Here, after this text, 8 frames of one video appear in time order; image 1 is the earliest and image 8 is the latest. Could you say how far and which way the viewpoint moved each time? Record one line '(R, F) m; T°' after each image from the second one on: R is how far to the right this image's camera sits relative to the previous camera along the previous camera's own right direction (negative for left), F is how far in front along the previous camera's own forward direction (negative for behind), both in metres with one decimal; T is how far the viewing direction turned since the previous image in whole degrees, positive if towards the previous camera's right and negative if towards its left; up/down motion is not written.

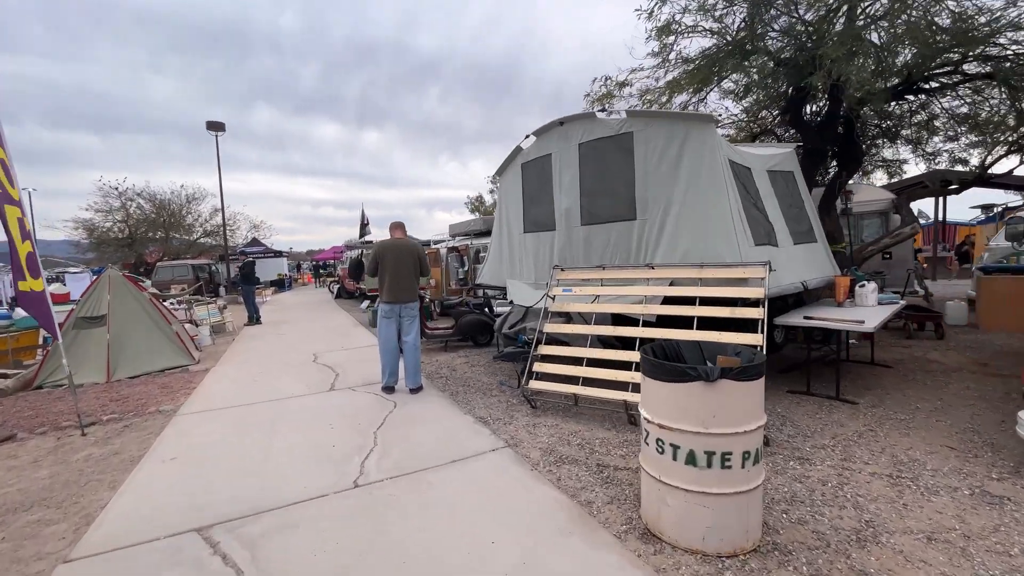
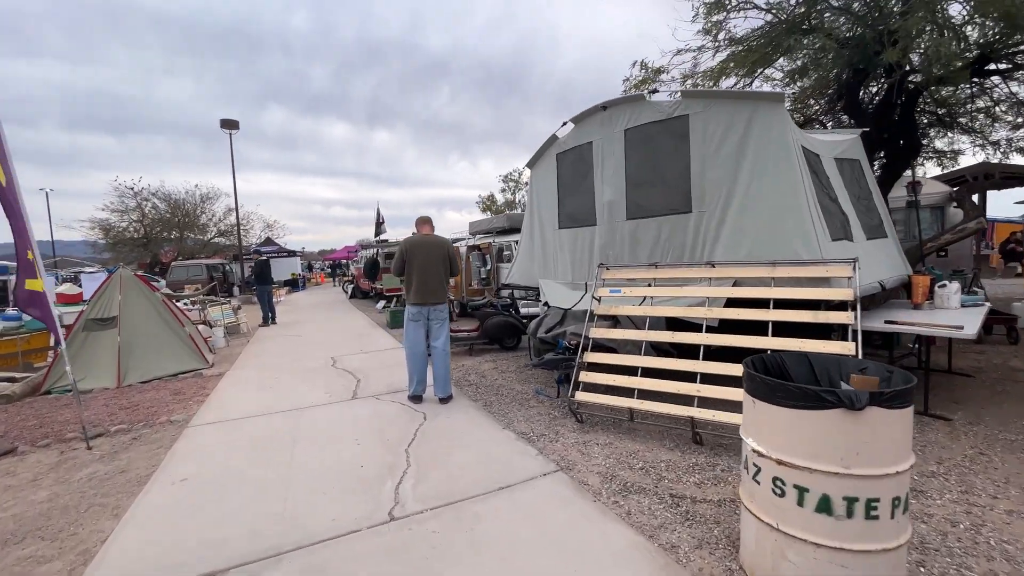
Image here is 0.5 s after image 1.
(-0.3, +0.5) m; -1°
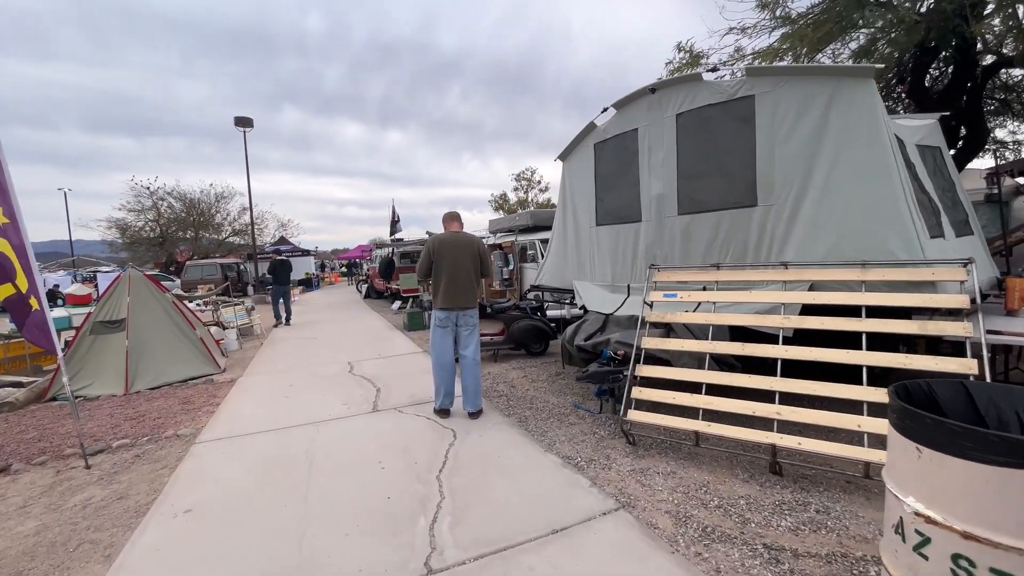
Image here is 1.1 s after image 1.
(-0.3, +0.5) m; -1°
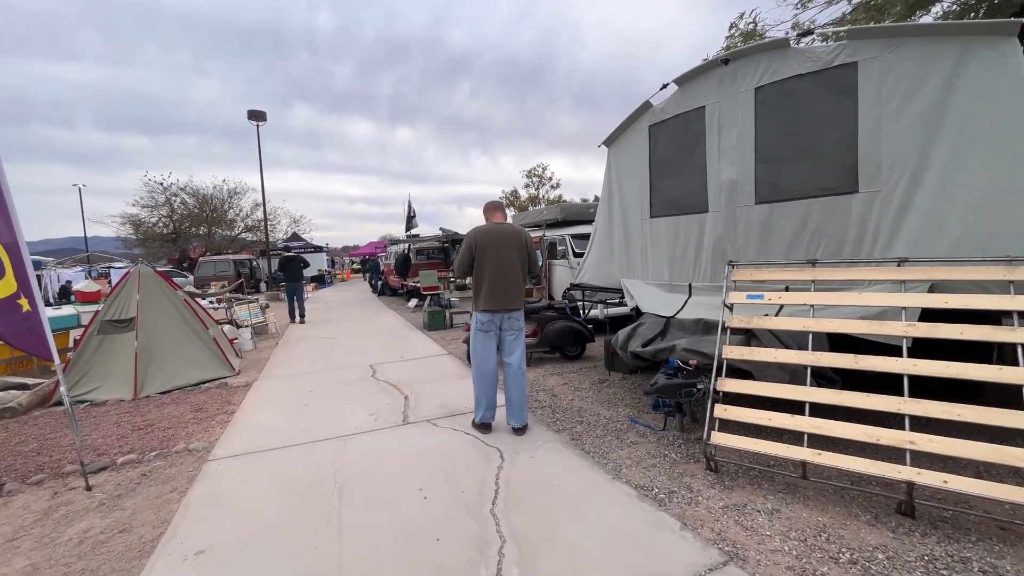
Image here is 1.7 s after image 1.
(-0.4, +0.5) m; -1°
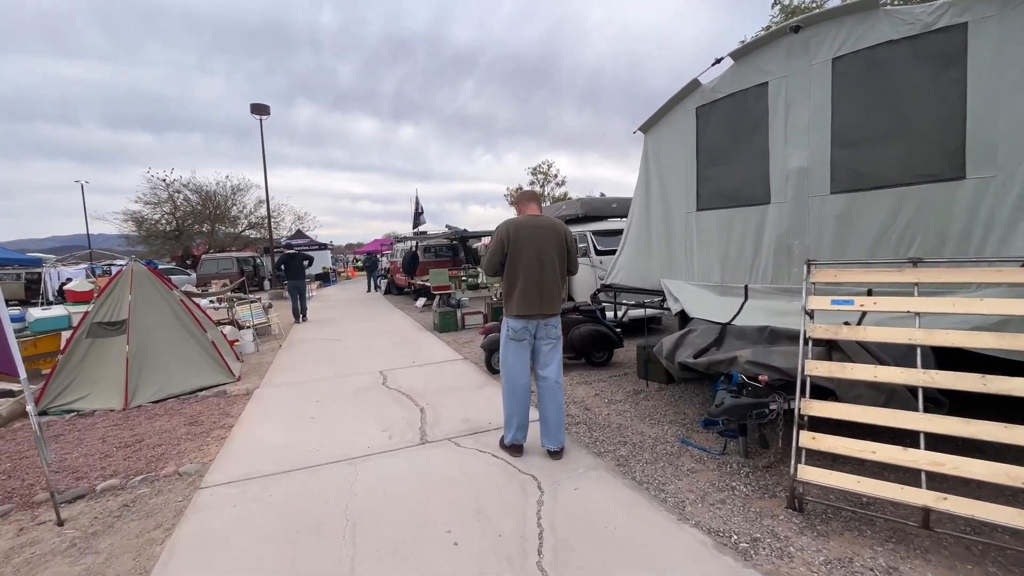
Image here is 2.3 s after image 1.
(-0.3, +0.5) m; 0°
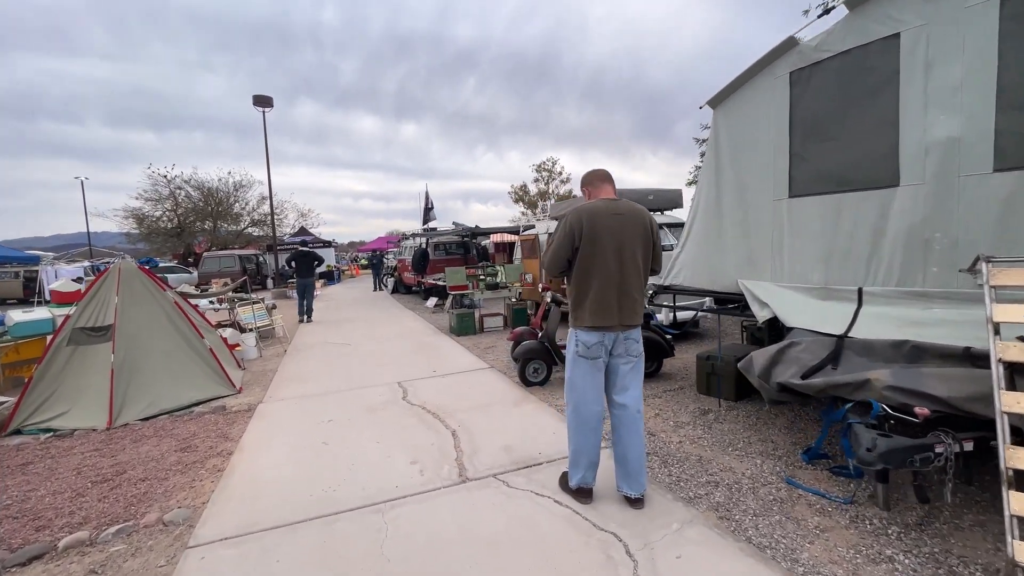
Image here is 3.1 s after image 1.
(-0.4, +0.7) m; 0°
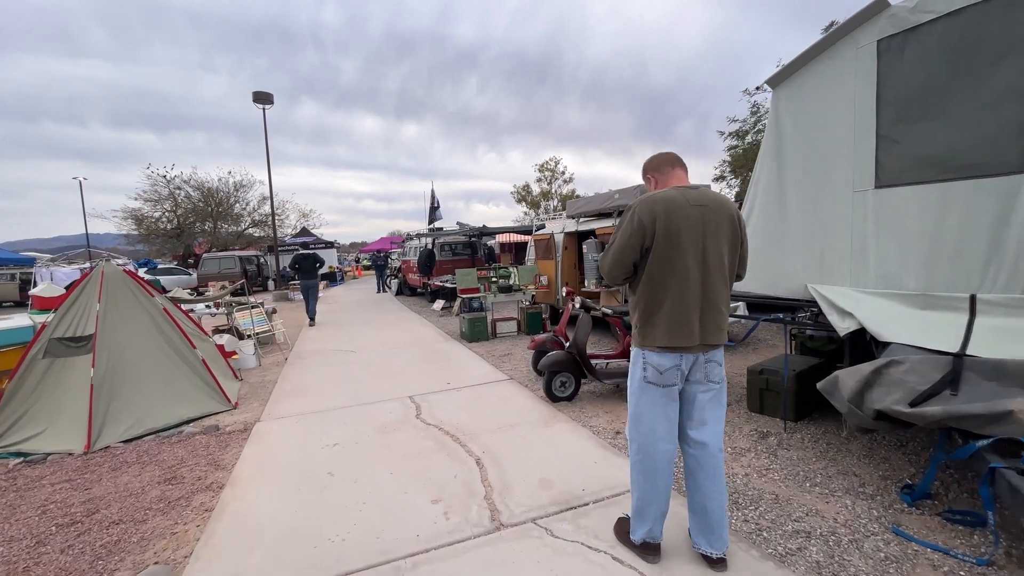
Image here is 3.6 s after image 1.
(-0.2, +0.5) m; 0°
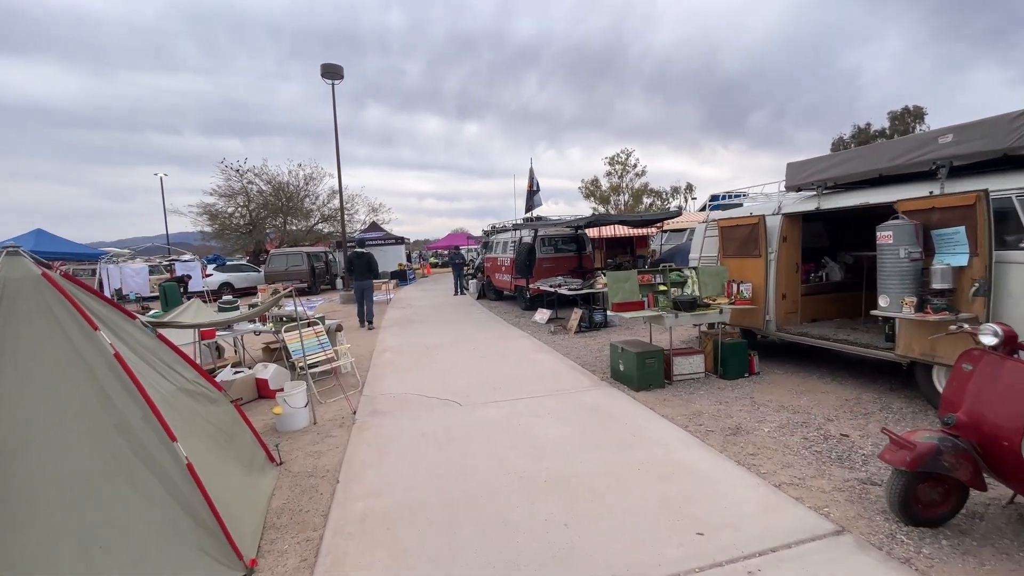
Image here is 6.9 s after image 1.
(-1.5, +3.1) m; -7°
